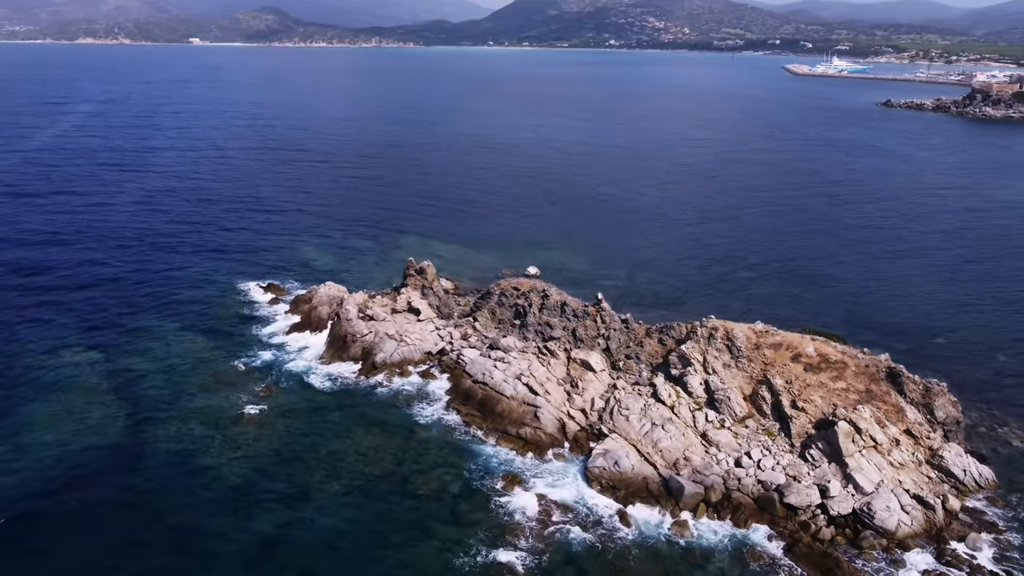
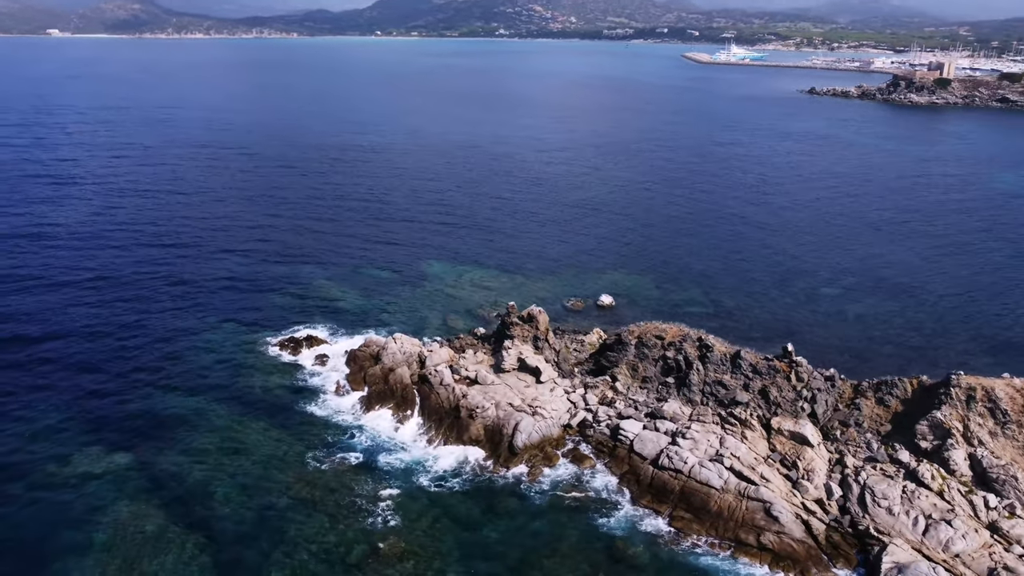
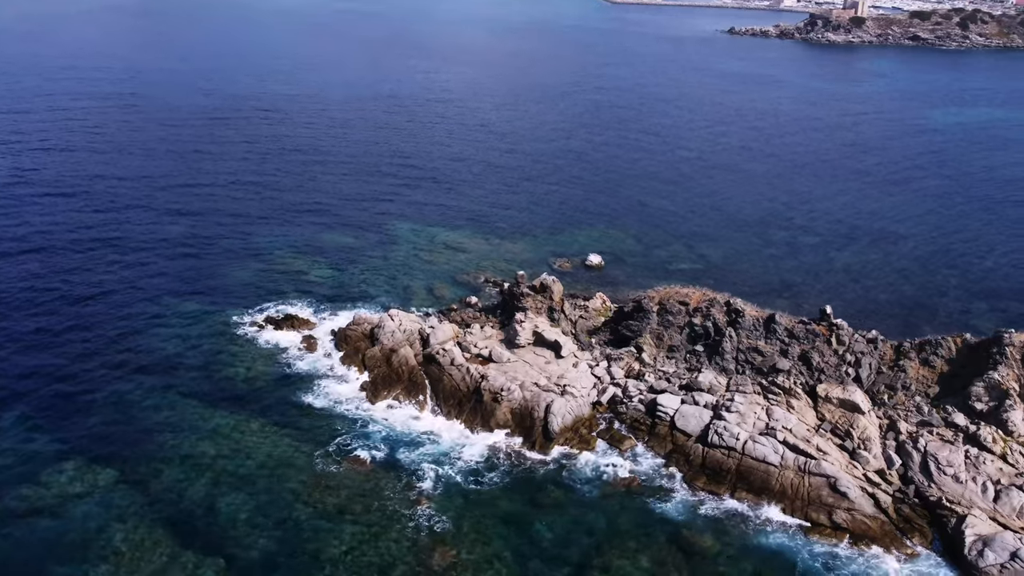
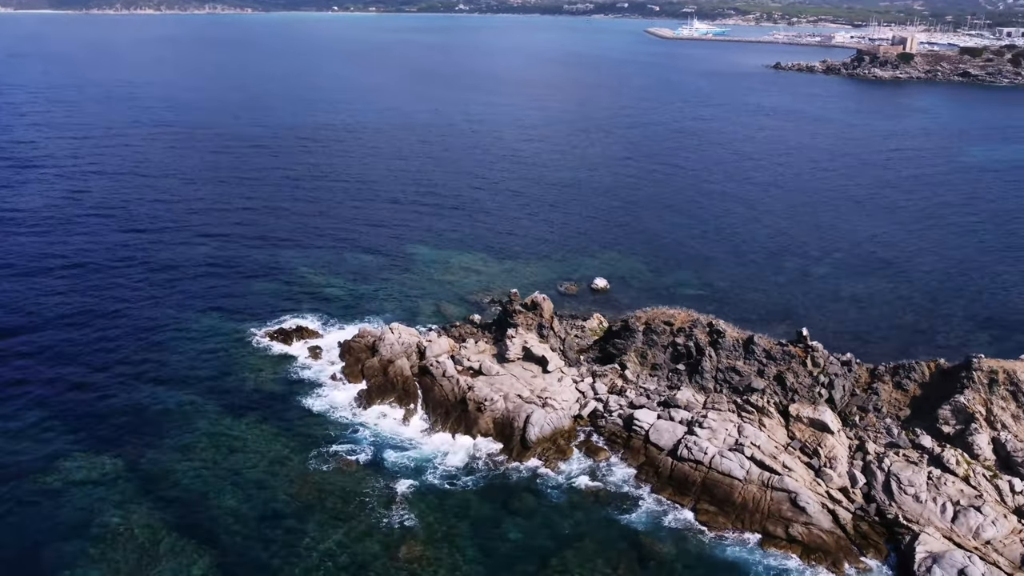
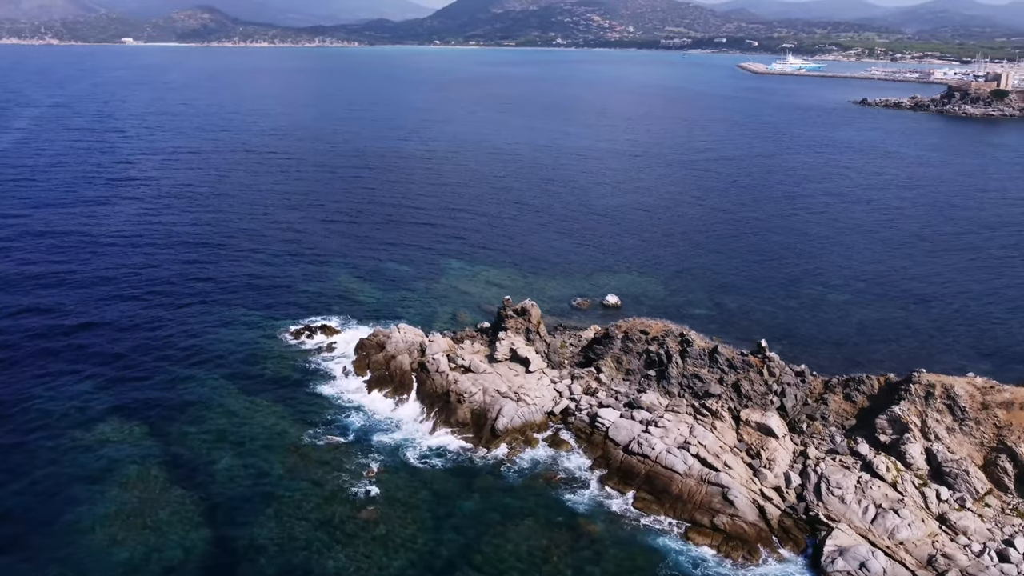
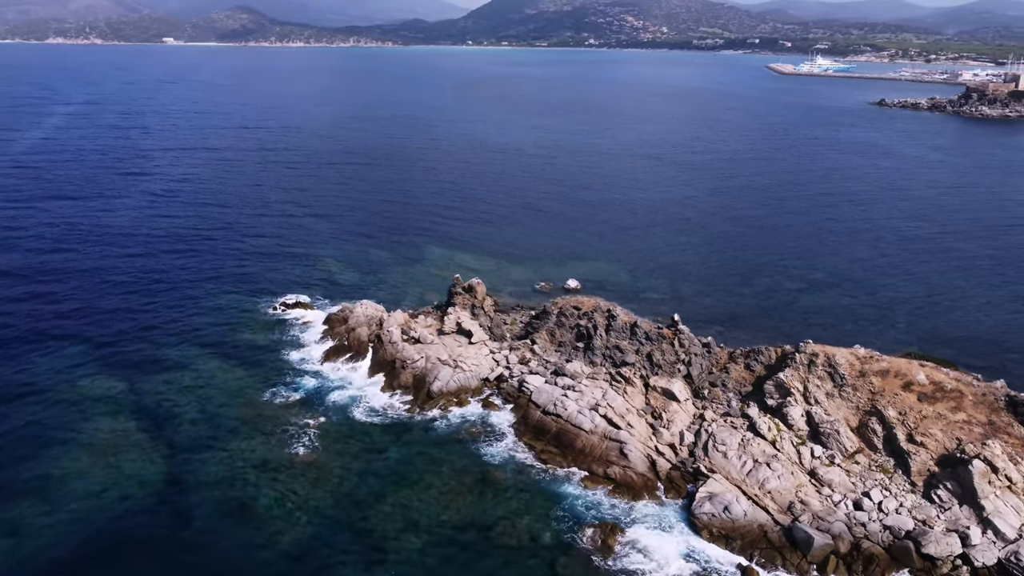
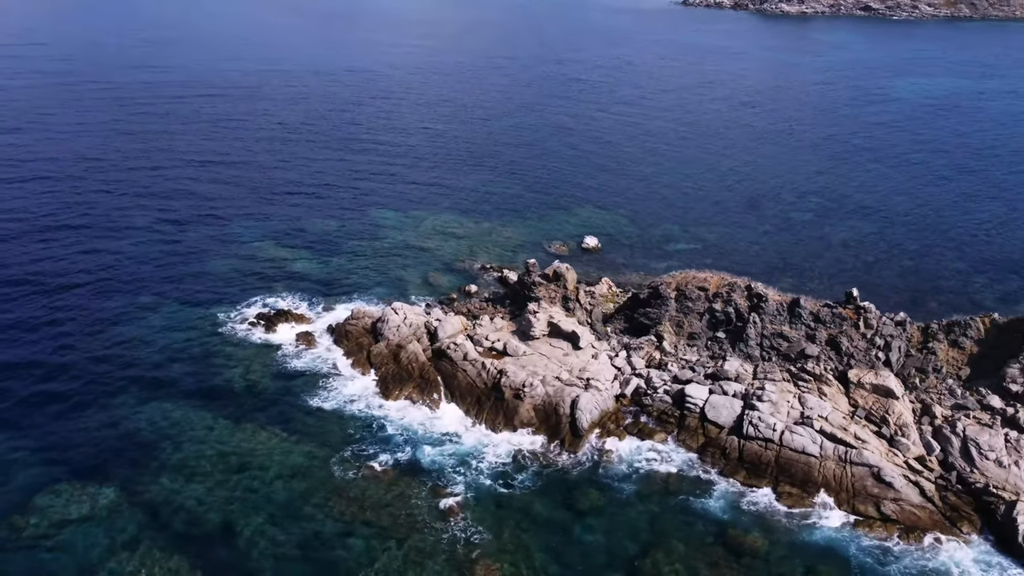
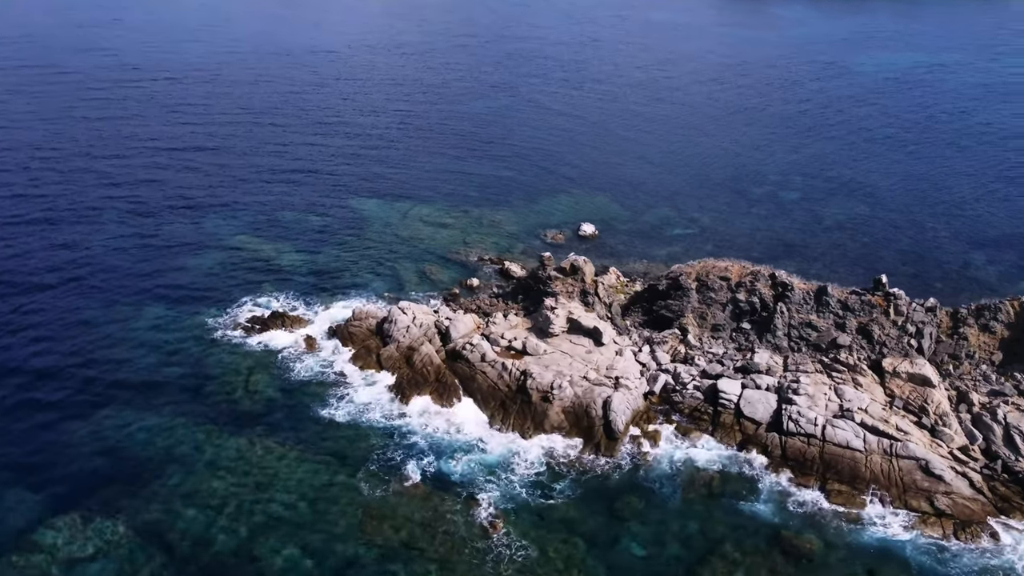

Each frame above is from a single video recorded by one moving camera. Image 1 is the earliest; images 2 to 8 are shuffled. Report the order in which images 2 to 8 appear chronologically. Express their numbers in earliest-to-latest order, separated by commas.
6, 5, 2, 4, 3, 7, 8
